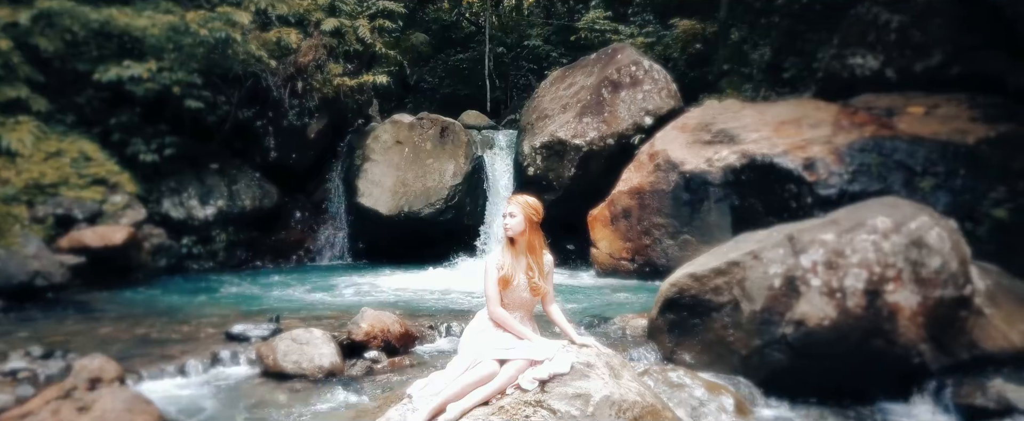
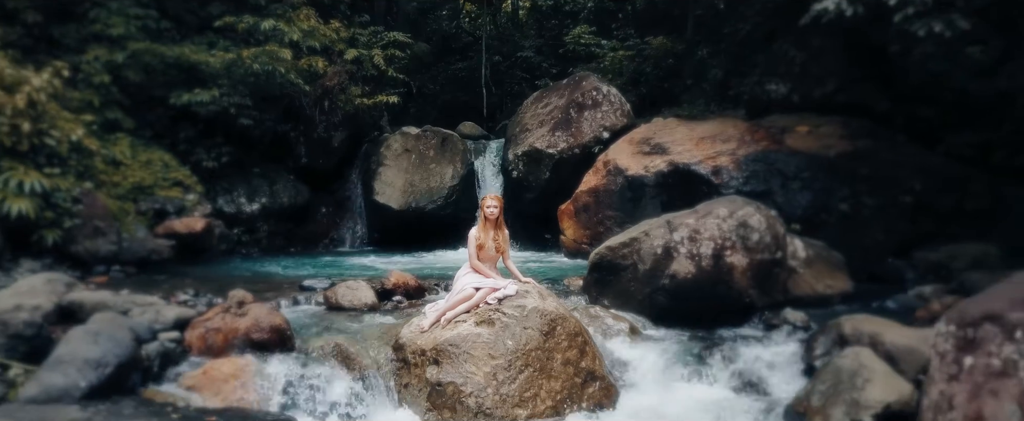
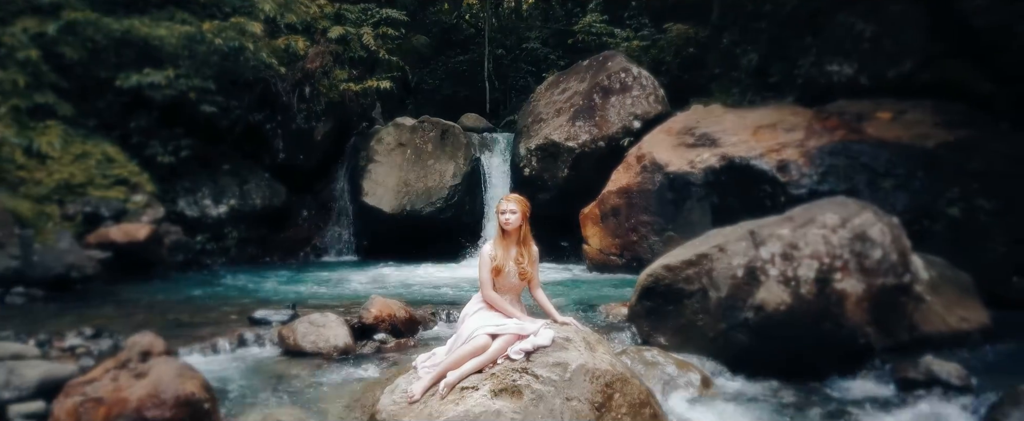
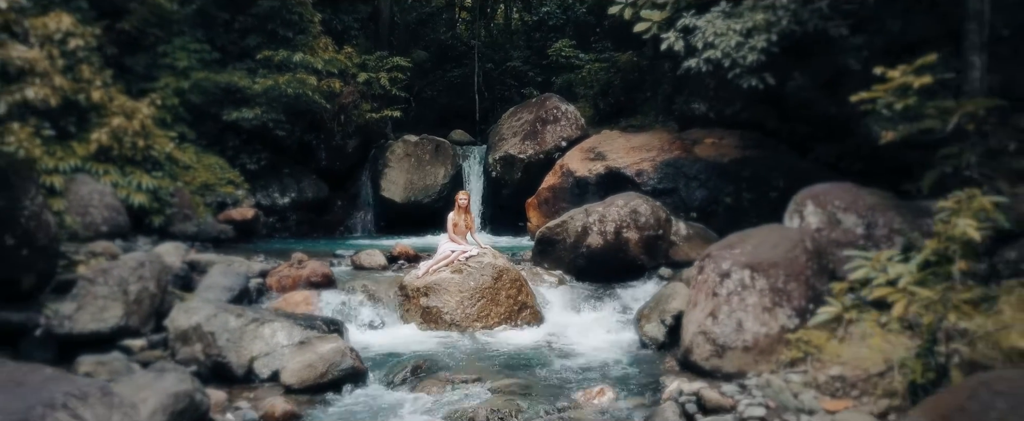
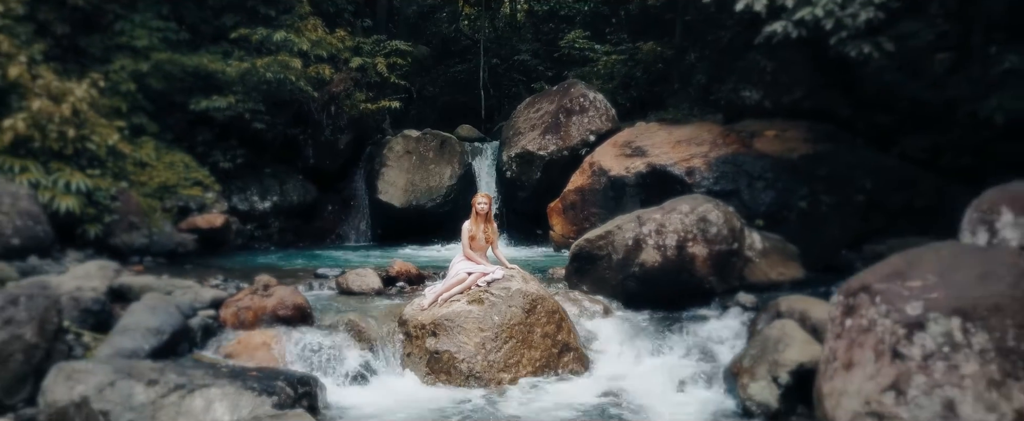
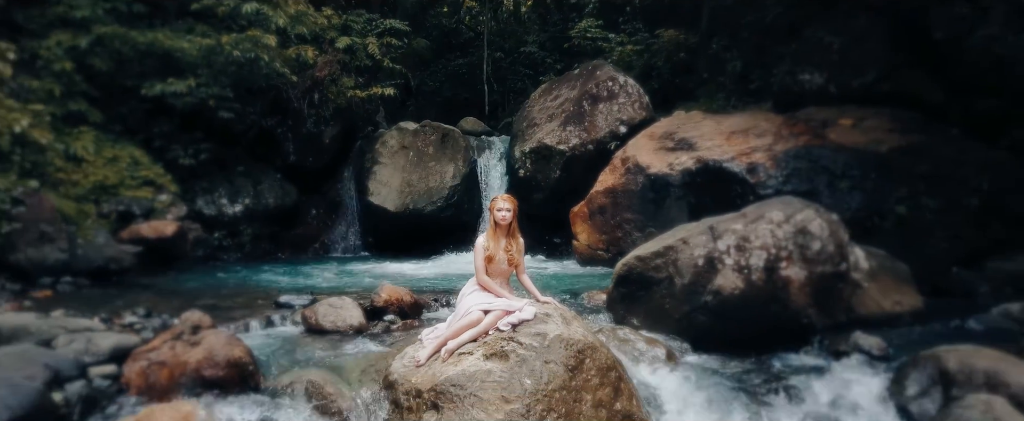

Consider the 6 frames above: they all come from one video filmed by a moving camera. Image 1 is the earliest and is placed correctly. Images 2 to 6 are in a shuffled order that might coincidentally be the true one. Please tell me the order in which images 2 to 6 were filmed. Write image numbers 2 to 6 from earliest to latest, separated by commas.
3, 6, 2, 5, 4
